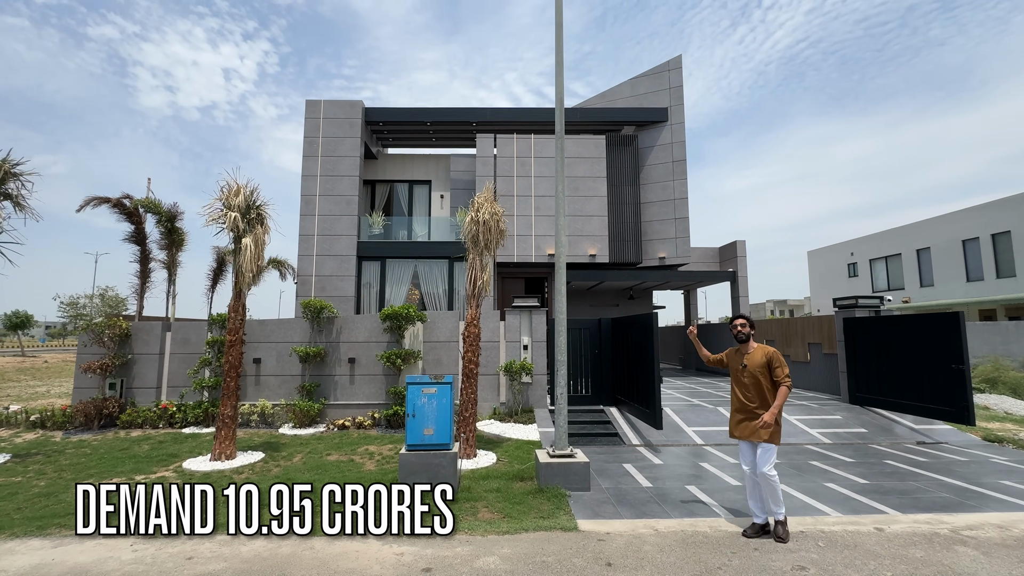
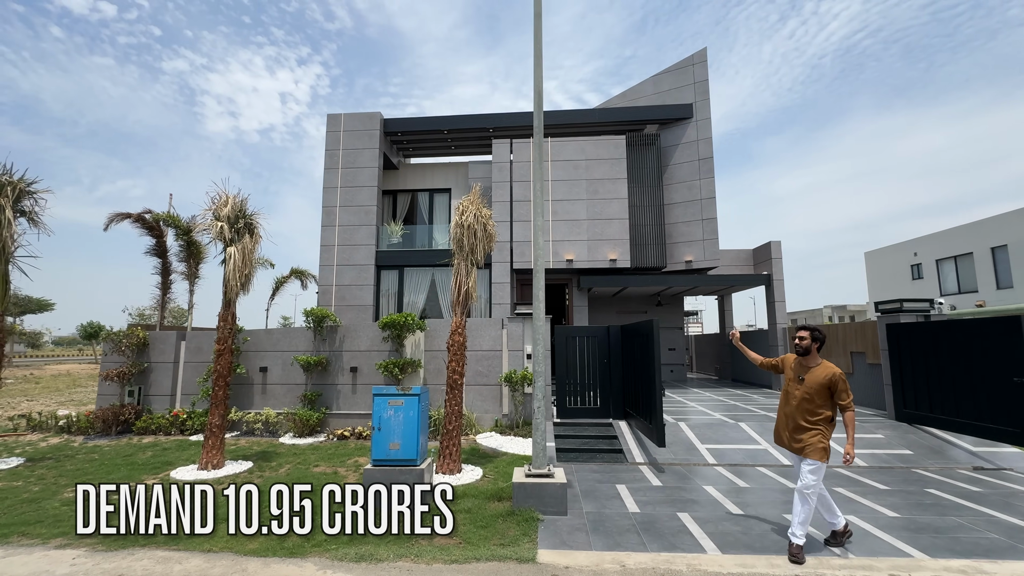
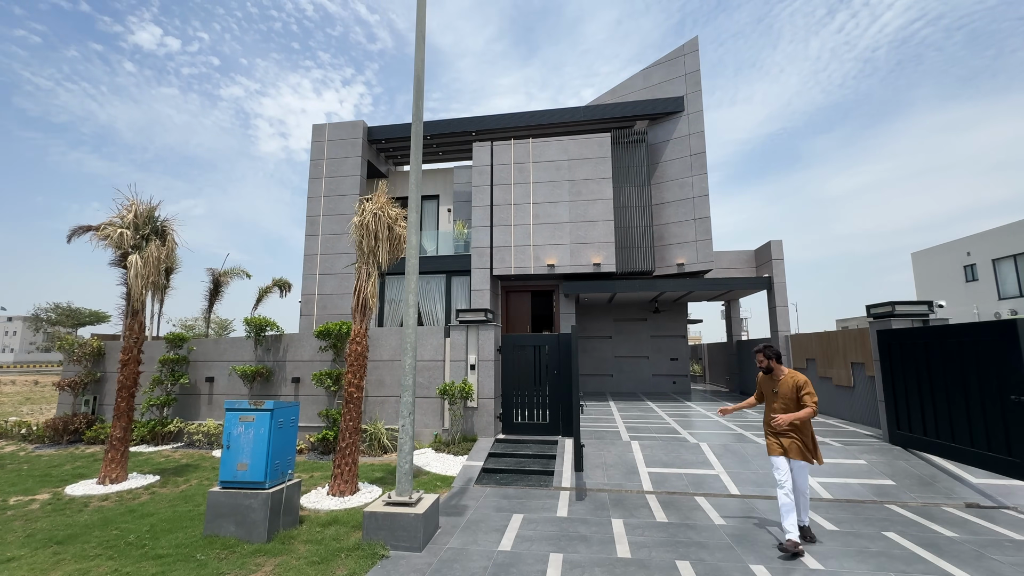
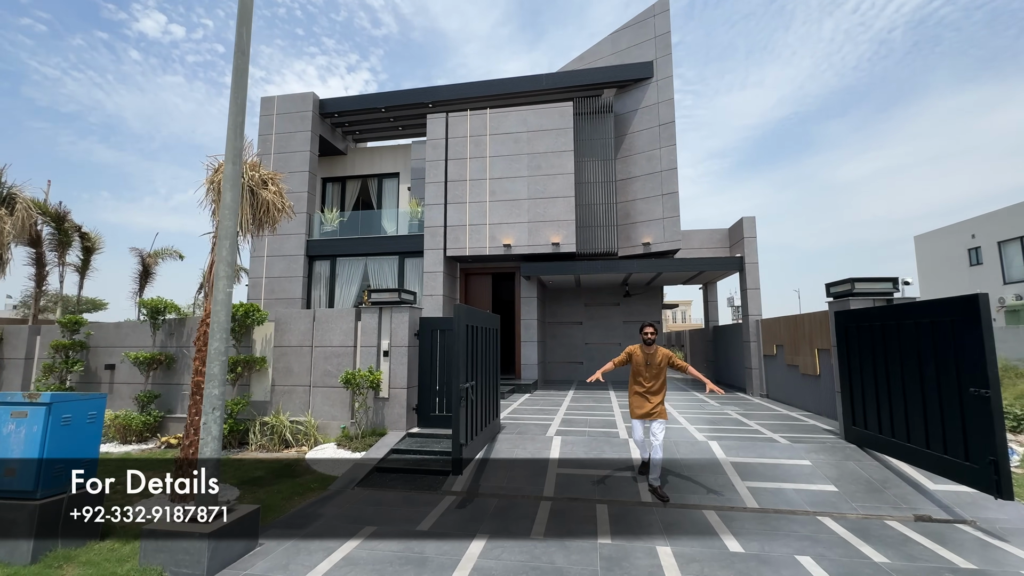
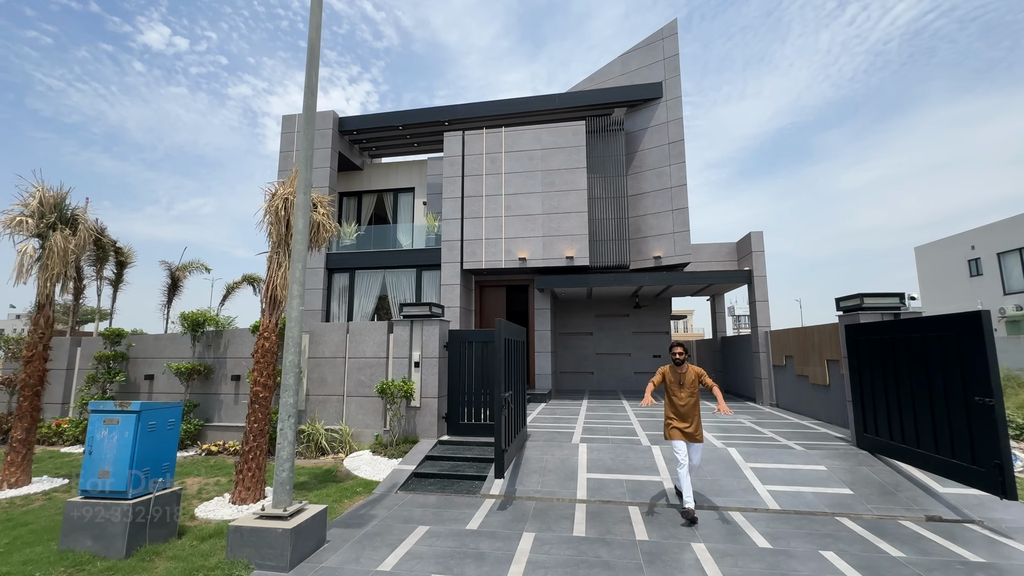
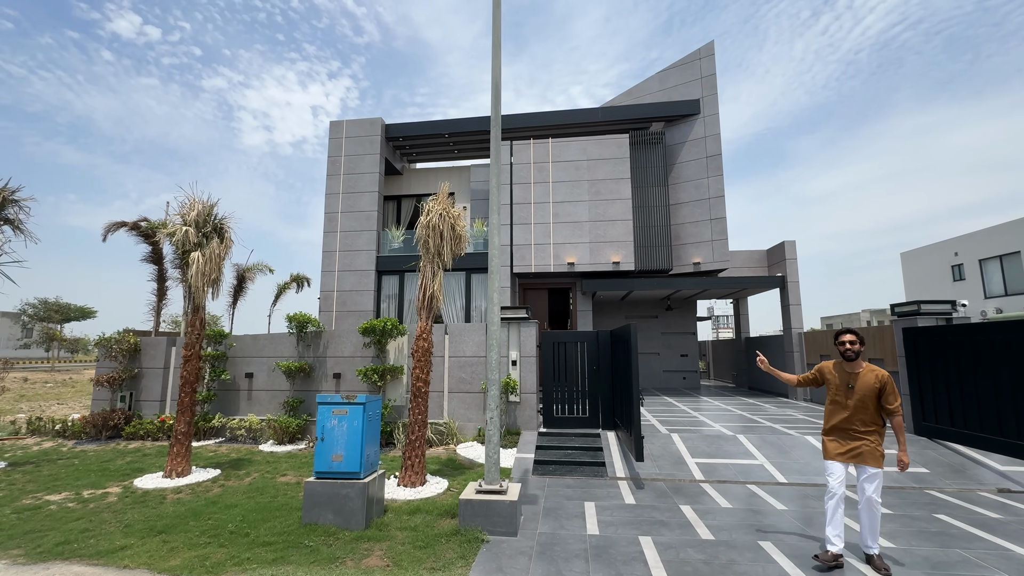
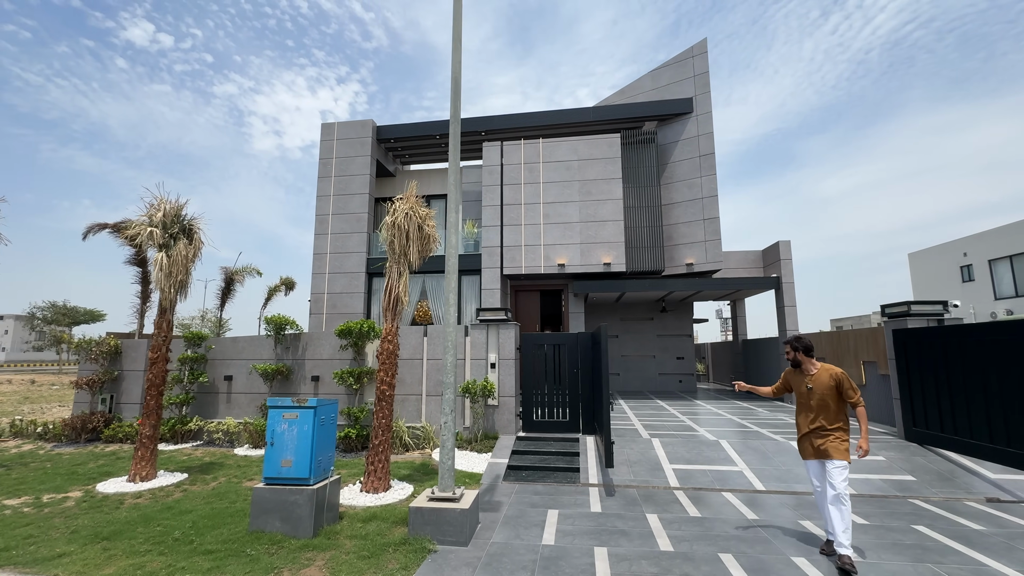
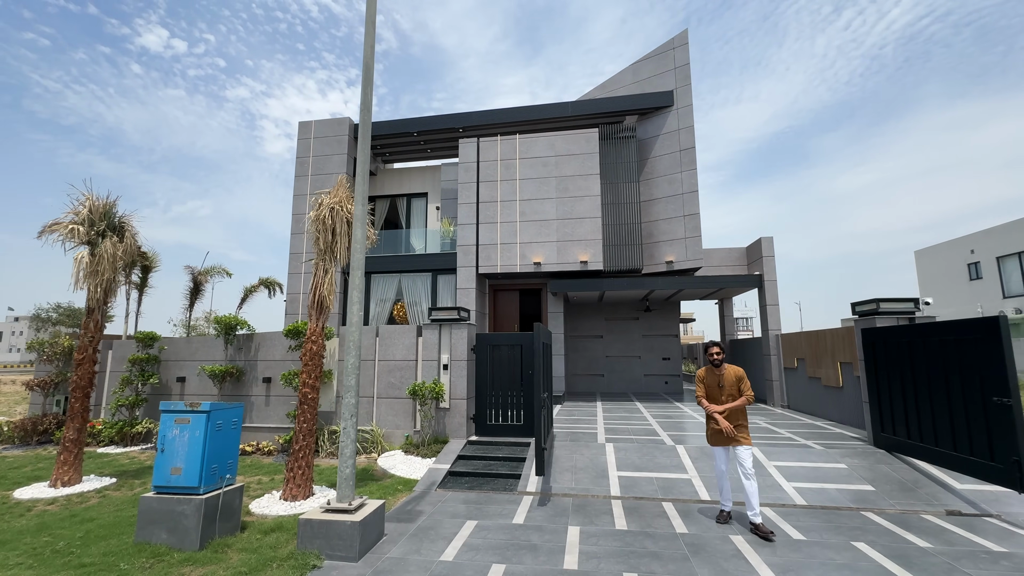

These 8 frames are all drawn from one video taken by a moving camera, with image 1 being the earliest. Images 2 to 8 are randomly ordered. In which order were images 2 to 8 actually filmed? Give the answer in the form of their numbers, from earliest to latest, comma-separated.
2, 6, 7, 3, 8, 5, 4
